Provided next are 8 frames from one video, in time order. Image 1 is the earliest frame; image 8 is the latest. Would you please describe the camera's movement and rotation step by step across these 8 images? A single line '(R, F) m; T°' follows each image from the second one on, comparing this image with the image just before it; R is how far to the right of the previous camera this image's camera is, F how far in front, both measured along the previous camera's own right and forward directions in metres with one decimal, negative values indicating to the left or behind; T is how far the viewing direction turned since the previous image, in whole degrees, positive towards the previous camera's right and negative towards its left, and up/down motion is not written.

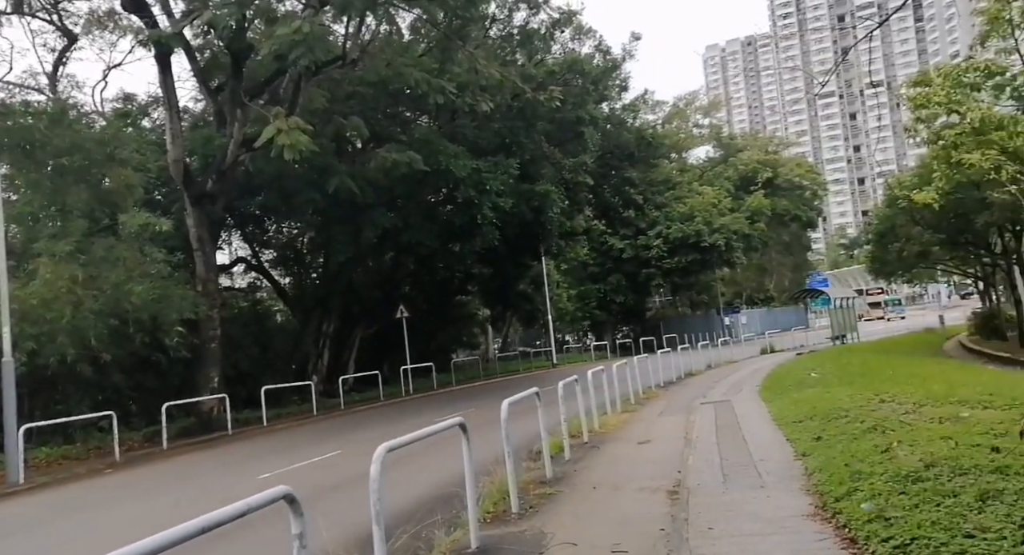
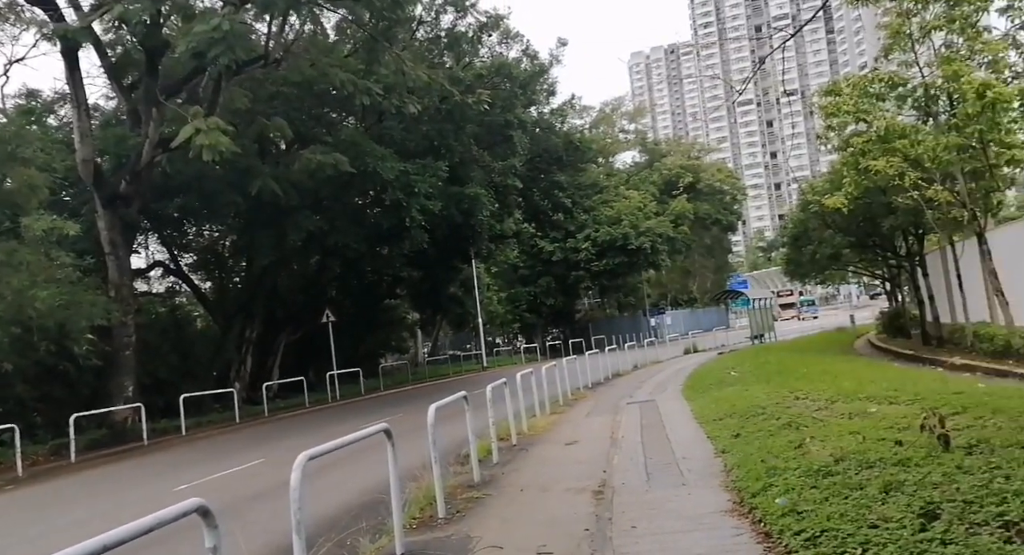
(0.0, 0.0) m; +5°
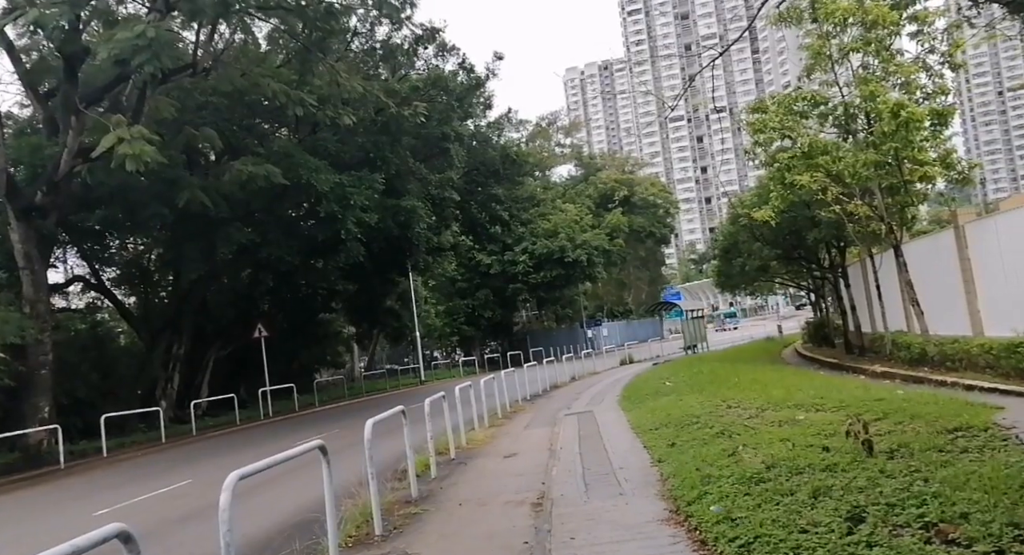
(0.0, 0.0) m; +4°
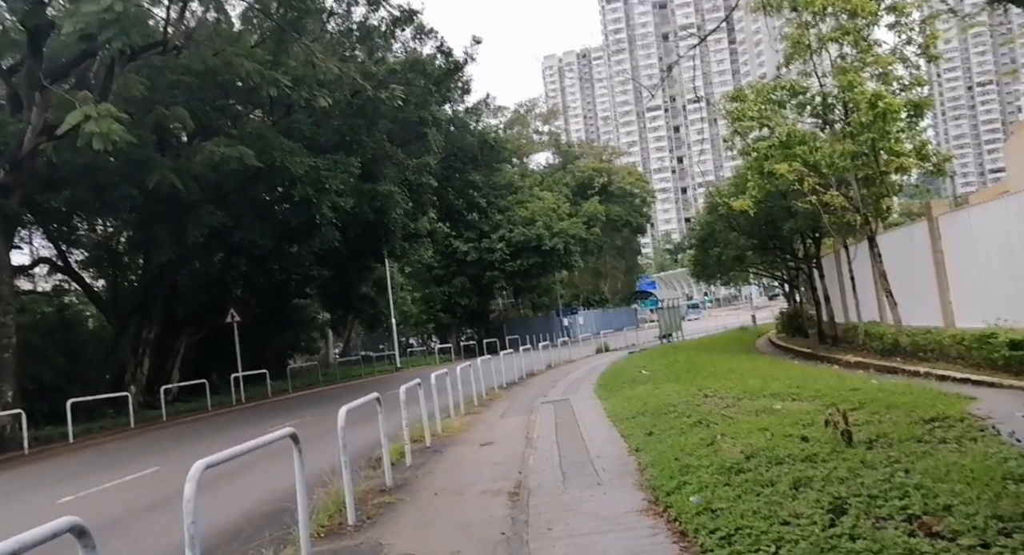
(0.0, +0.1) m; +2°
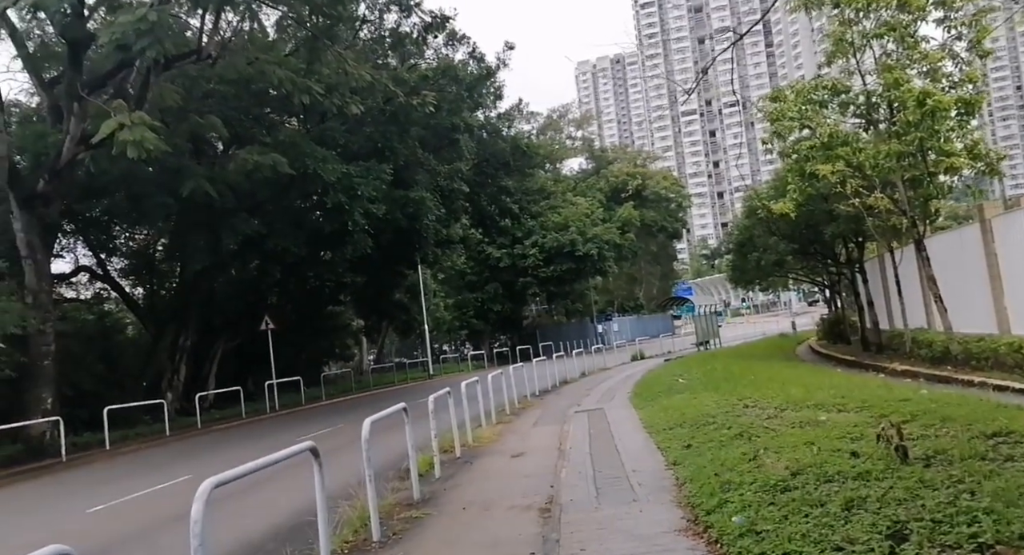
(0.0, +0.3) m; -2°
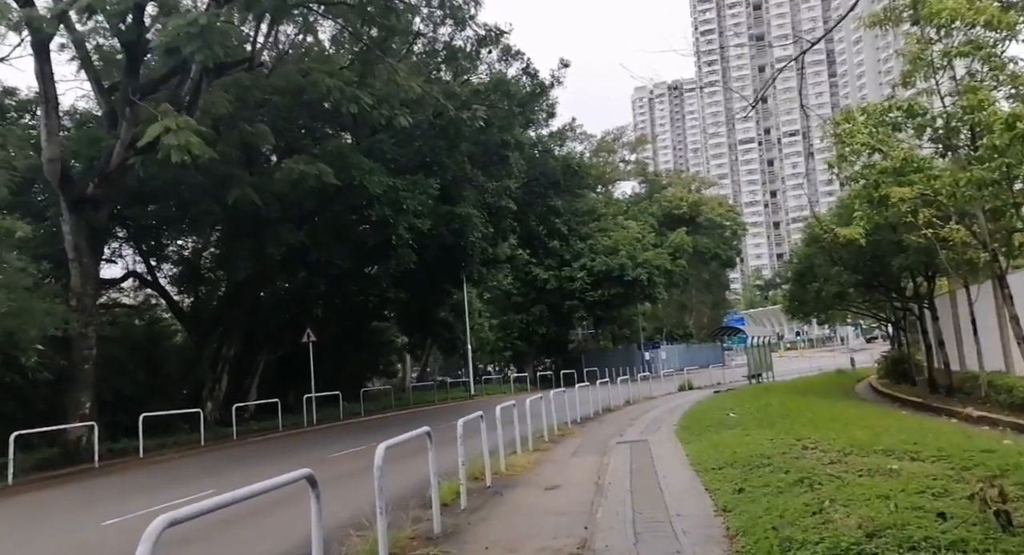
(+0.1, +0.7) m; -3°
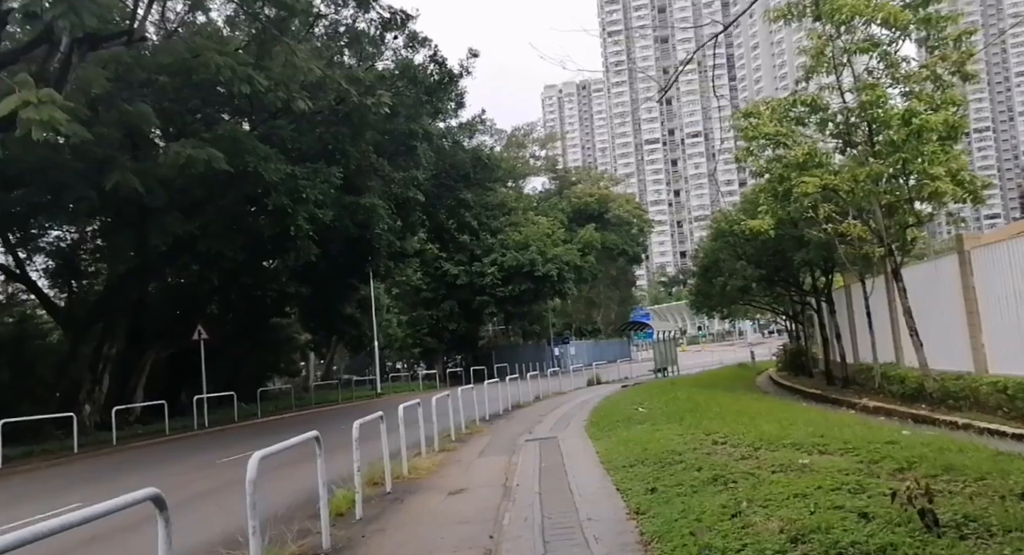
(+0.1, +0.6) m; +6°
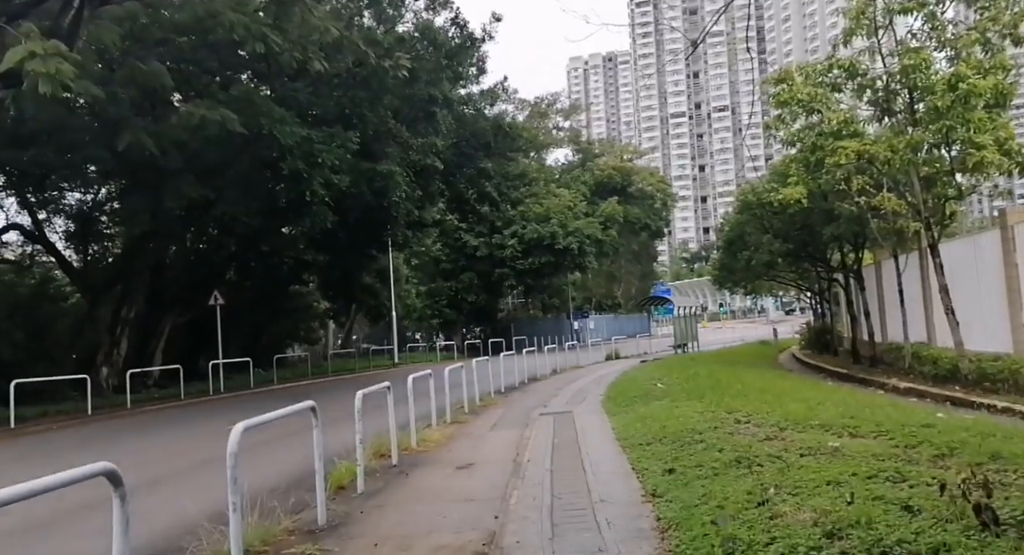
(+0.1, +0.5) m; -1°
